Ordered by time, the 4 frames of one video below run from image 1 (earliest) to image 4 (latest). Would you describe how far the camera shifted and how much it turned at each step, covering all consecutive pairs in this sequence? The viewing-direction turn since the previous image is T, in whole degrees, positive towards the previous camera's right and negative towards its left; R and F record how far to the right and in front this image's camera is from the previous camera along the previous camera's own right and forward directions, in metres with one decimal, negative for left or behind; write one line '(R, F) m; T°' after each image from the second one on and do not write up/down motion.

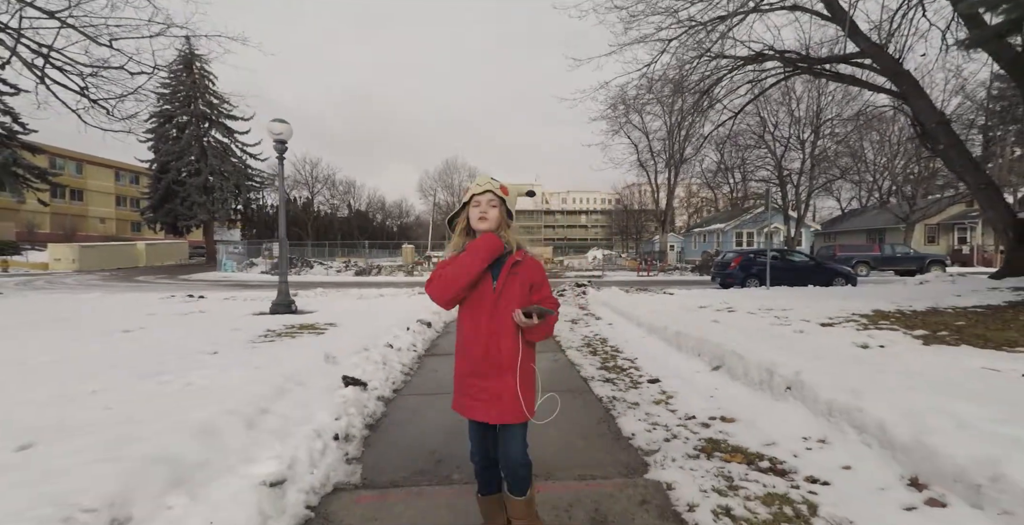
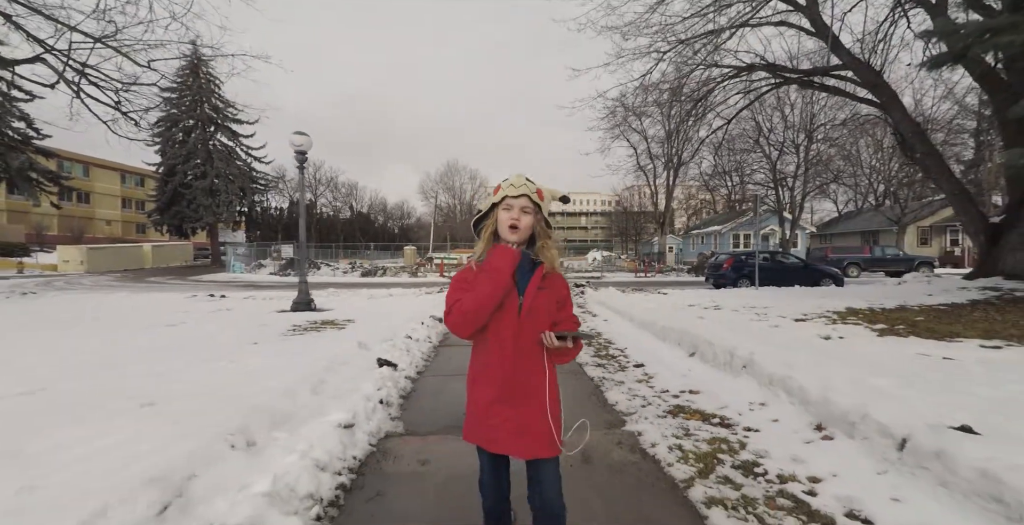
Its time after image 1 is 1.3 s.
(-0.1, -0.8) m; 0°
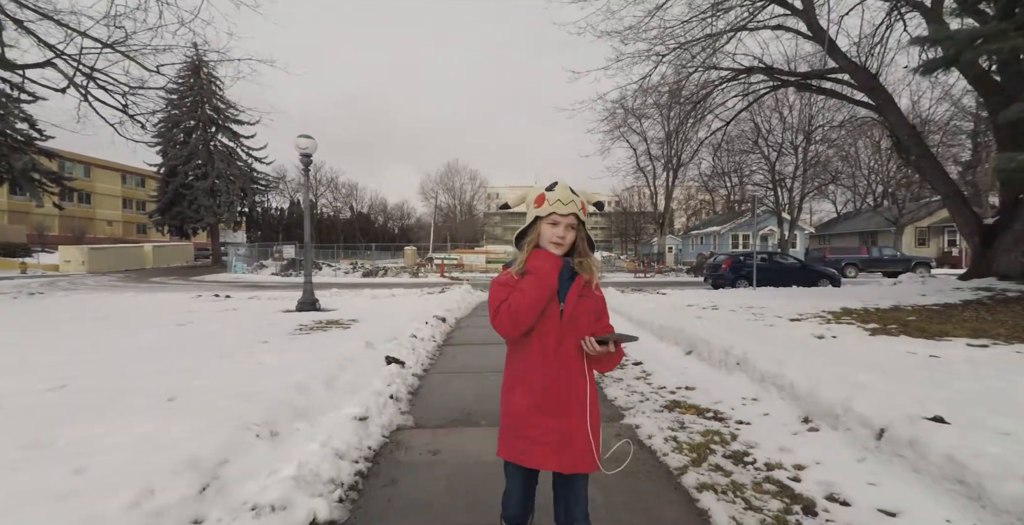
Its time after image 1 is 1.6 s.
(0.0, -0.2) m; 0°
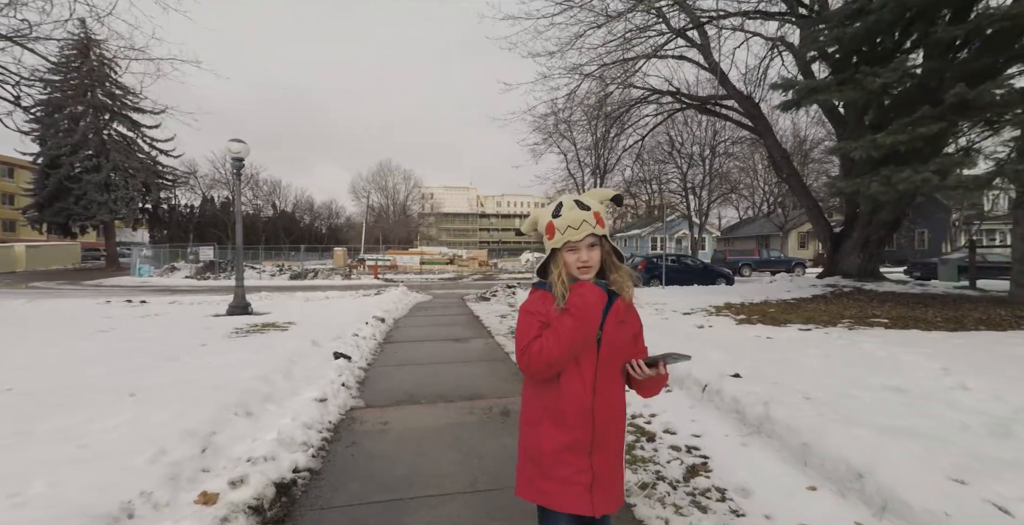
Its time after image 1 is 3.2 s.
(0.0, -0.9) m; +8°
